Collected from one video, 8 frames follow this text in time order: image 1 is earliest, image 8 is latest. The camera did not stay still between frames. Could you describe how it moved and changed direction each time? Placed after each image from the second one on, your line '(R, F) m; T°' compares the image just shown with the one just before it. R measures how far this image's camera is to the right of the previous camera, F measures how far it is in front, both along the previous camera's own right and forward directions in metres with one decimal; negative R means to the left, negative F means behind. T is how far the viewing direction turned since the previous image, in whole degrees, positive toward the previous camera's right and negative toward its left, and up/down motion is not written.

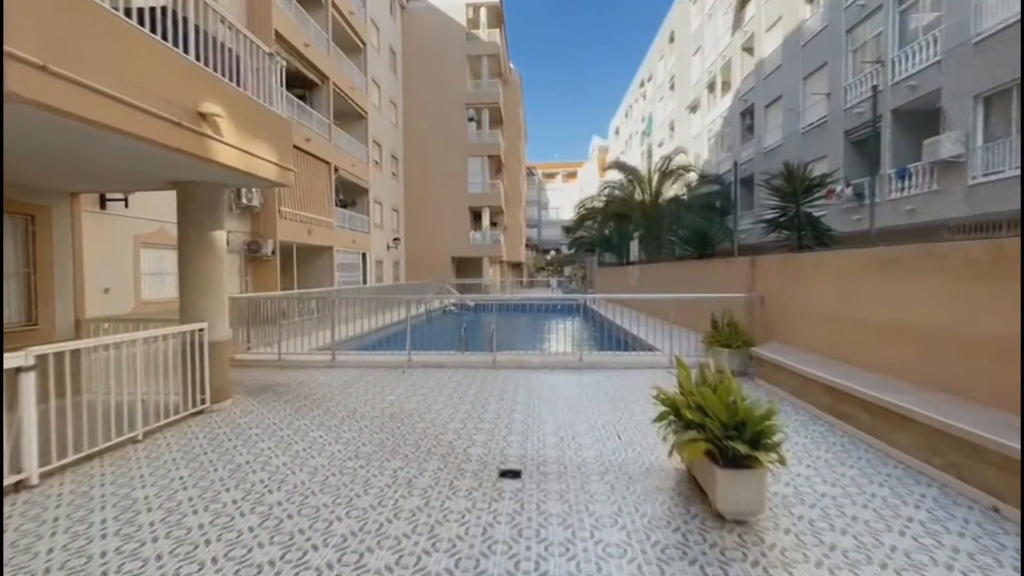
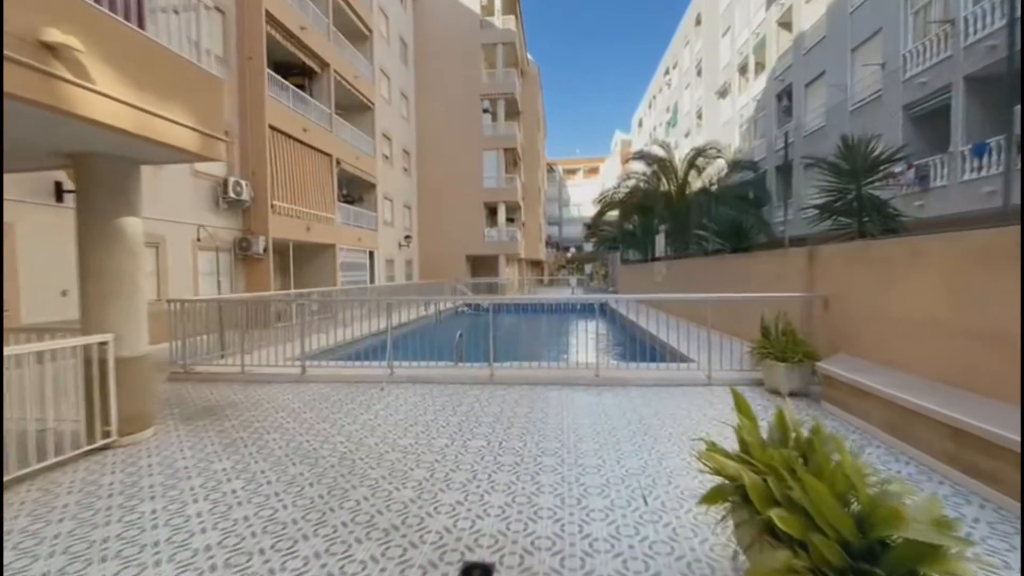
(+0.3, +1.2) m; -3°
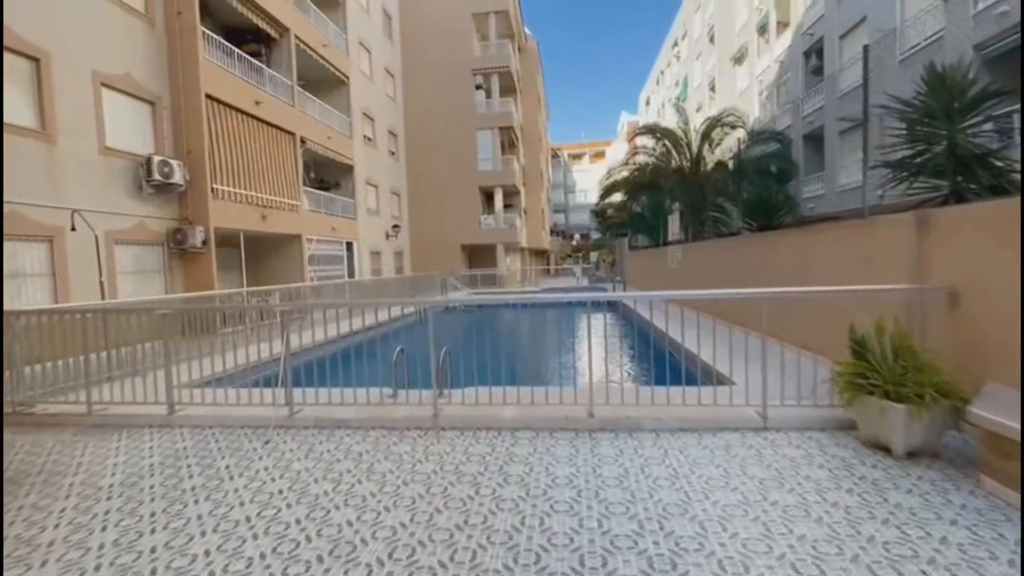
(+0.5, +1.9) m; -1°
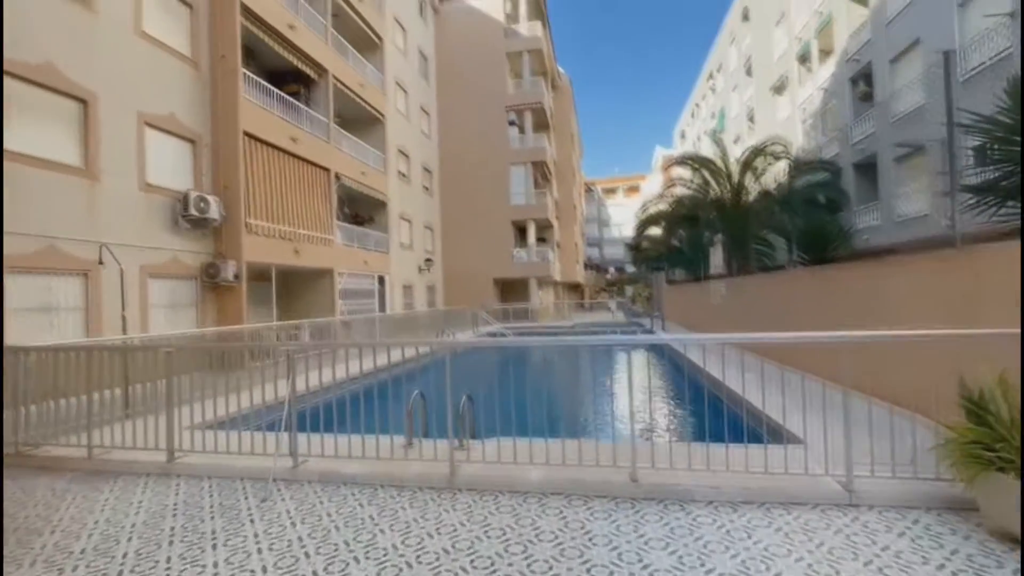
(0.0, +0.4) m; -4°
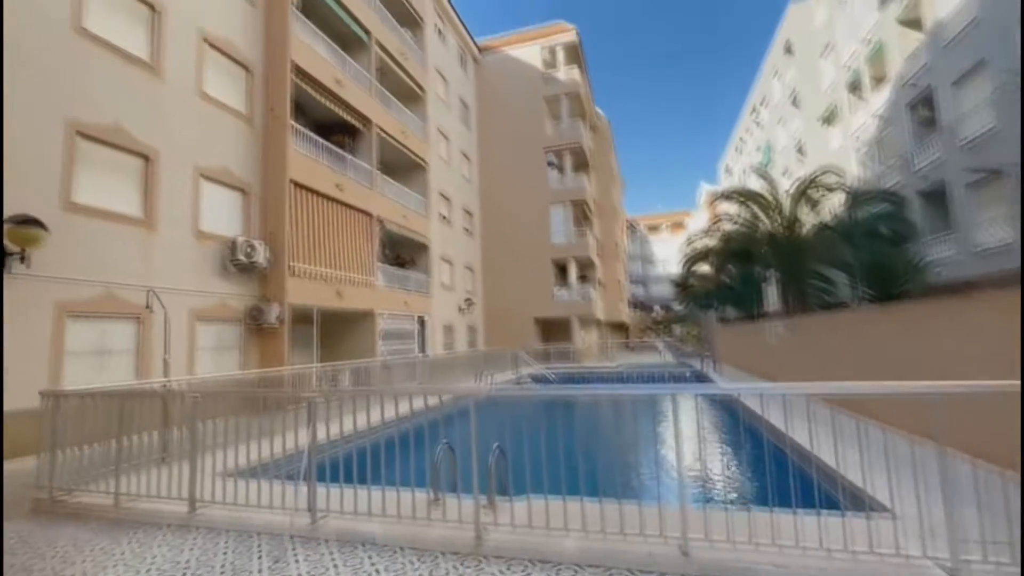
(+0.1, +0.3) m; -5°
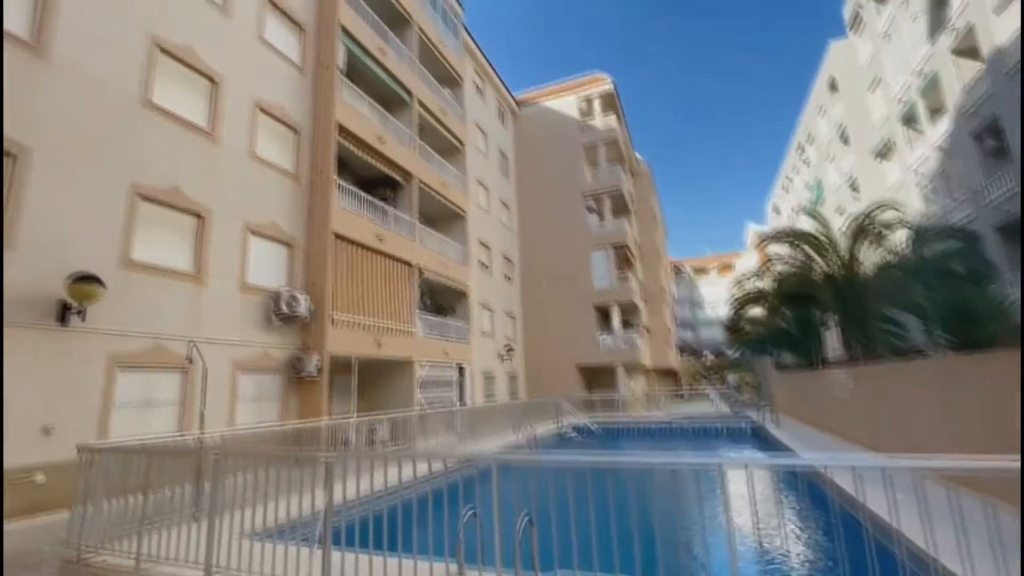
(+0.1, +0.2) m; -5°
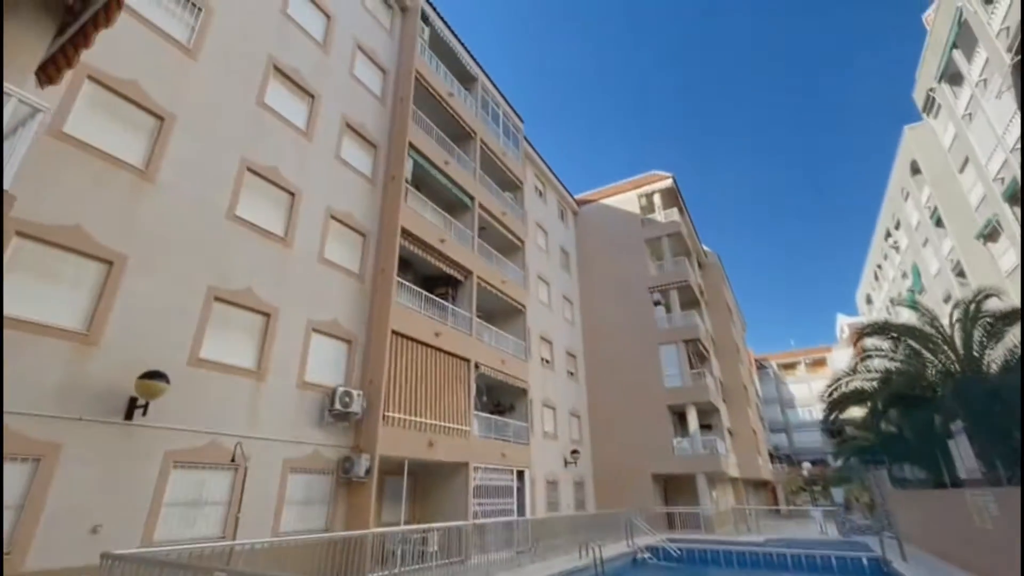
(+0.3, +0.4) m; -8°
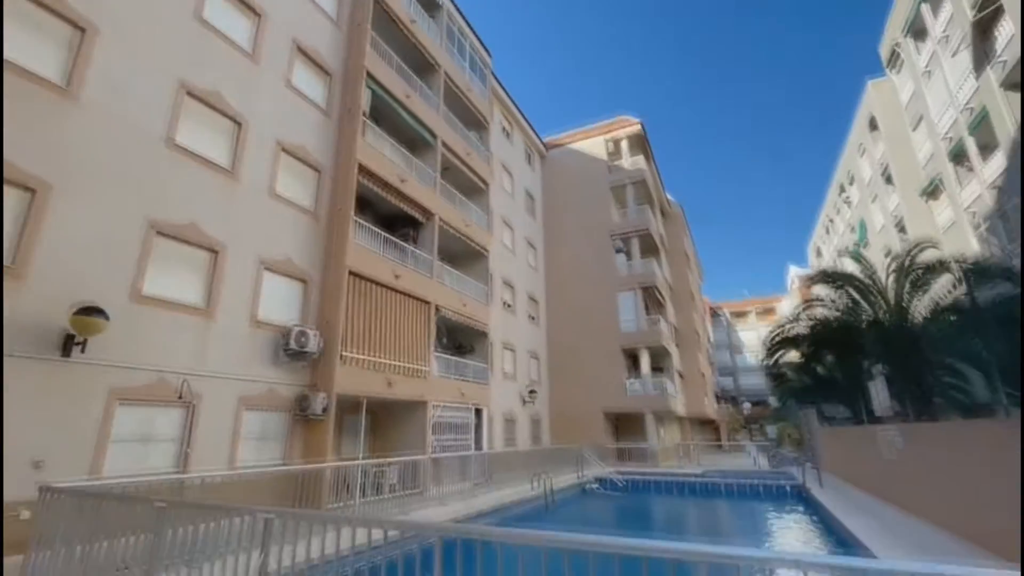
(+0.1, 0.0) m; +4°
